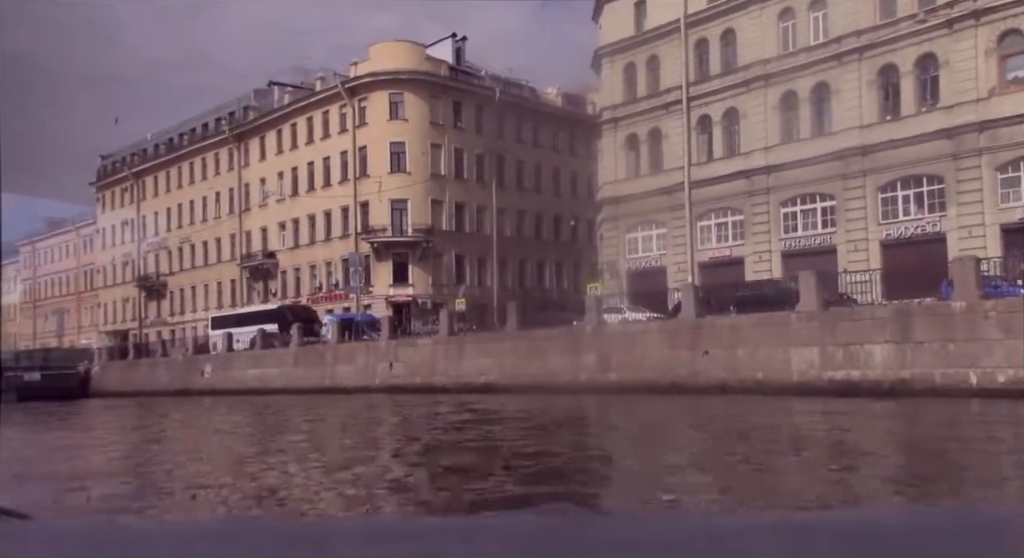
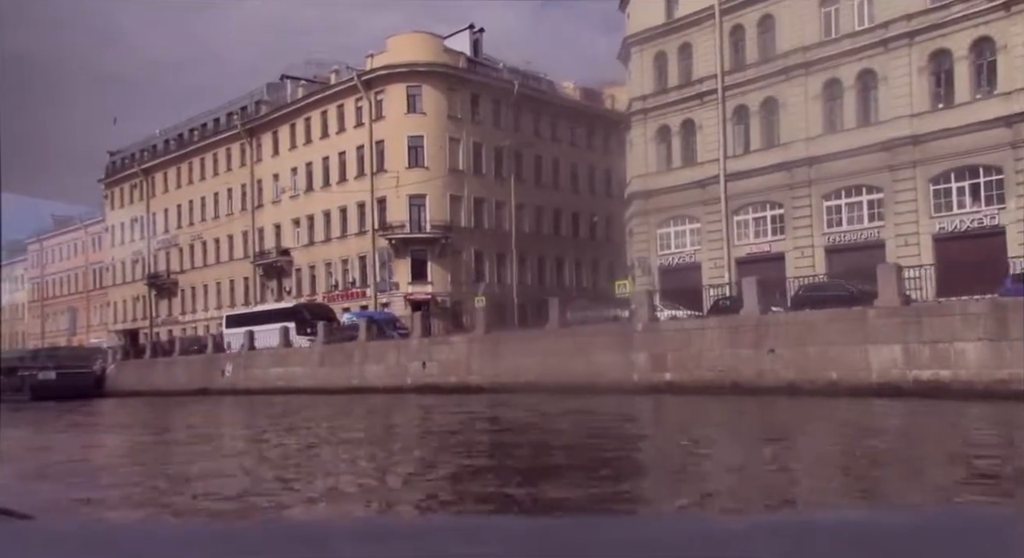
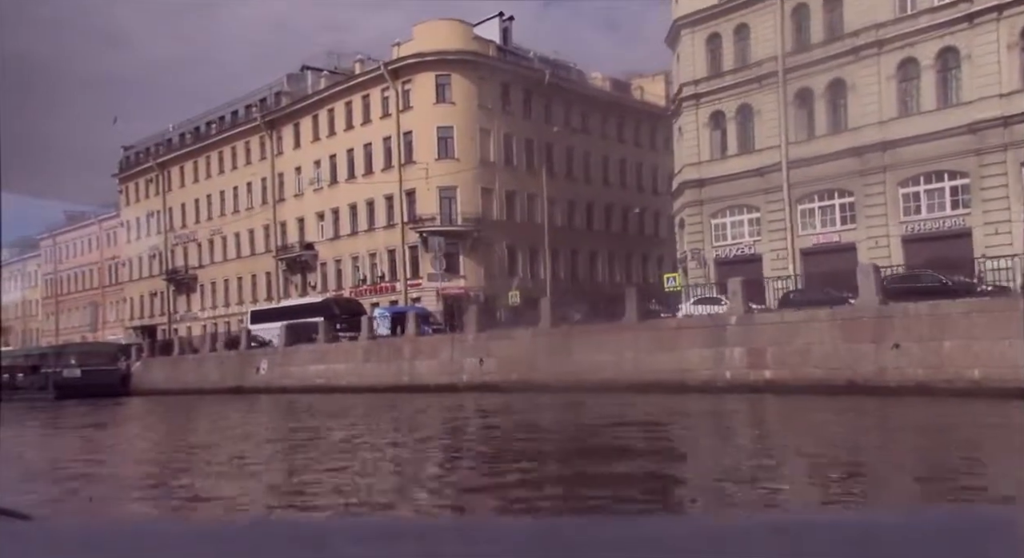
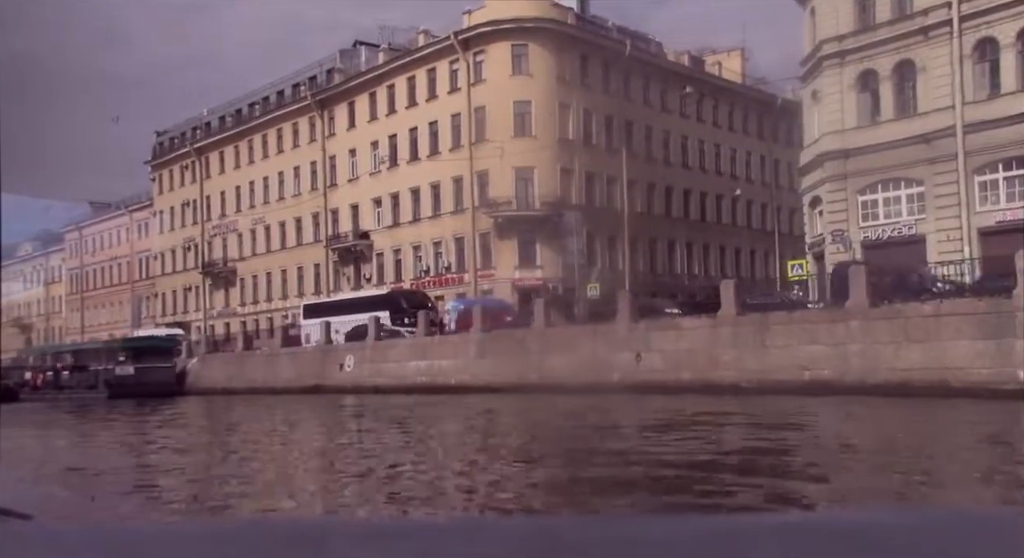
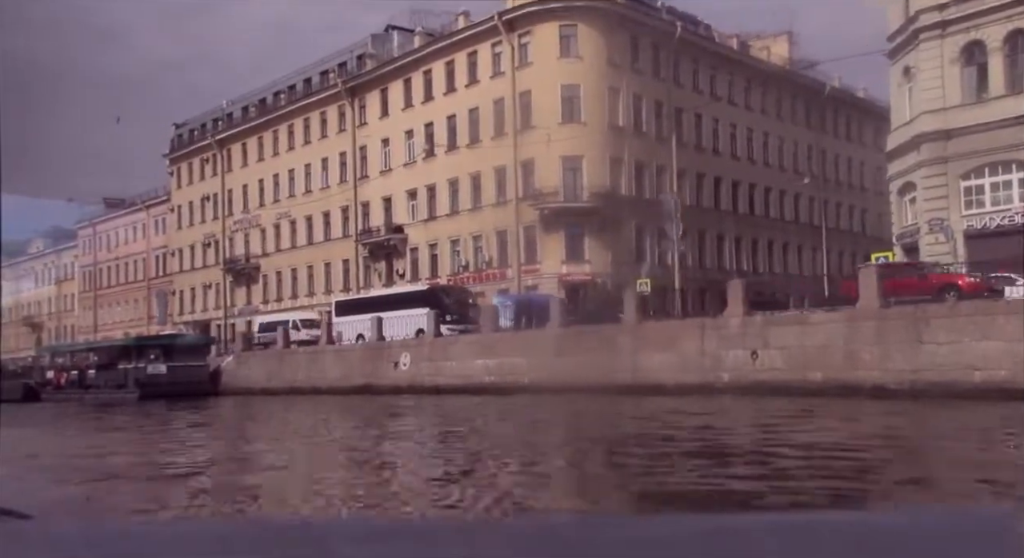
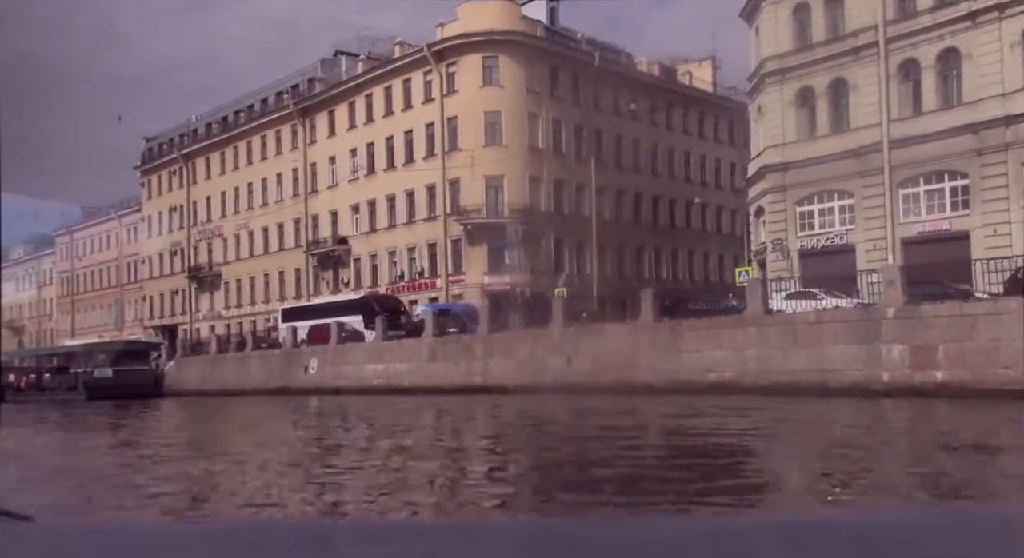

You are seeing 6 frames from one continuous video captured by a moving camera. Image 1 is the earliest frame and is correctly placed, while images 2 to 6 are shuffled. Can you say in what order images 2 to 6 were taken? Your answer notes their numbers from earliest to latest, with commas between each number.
2, 3, 6, 4, 5
